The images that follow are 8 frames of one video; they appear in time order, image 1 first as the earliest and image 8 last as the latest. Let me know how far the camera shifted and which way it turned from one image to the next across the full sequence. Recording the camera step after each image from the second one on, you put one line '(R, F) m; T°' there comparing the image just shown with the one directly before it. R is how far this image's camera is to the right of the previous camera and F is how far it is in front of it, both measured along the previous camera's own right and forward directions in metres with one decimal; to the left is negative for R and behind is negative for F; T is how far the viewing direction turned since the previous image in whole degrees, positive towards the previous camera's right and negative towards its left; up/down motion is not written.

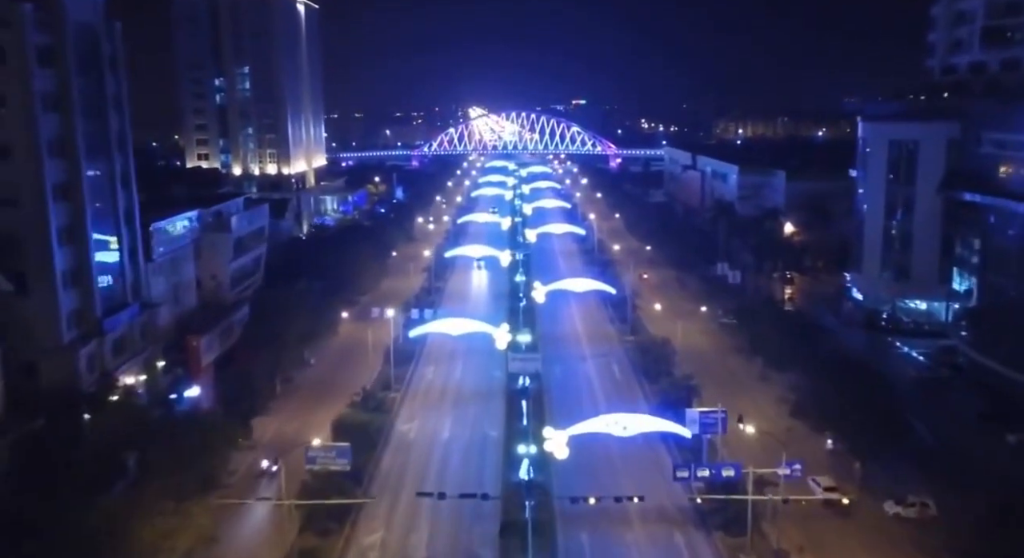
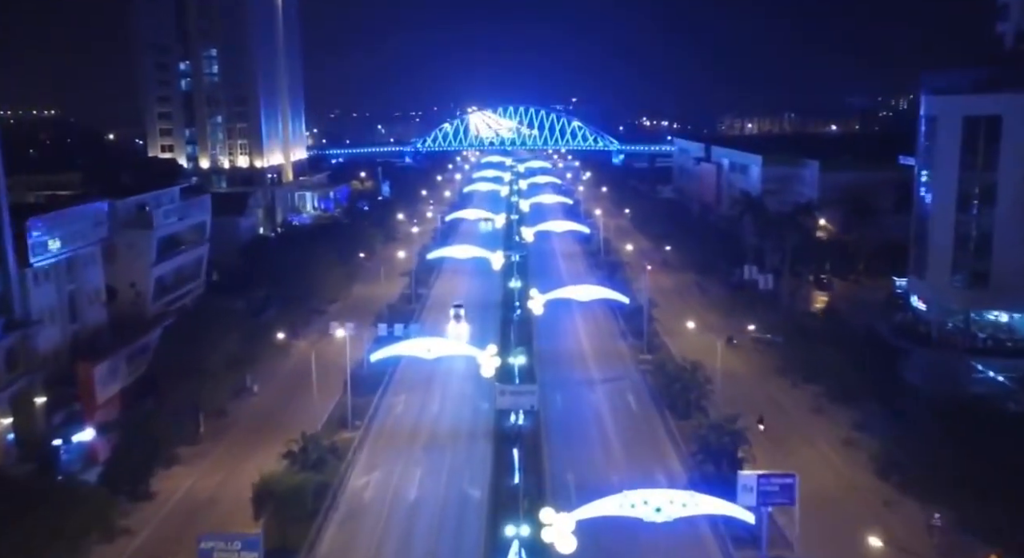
(+0.2, +5.4) m; 0°
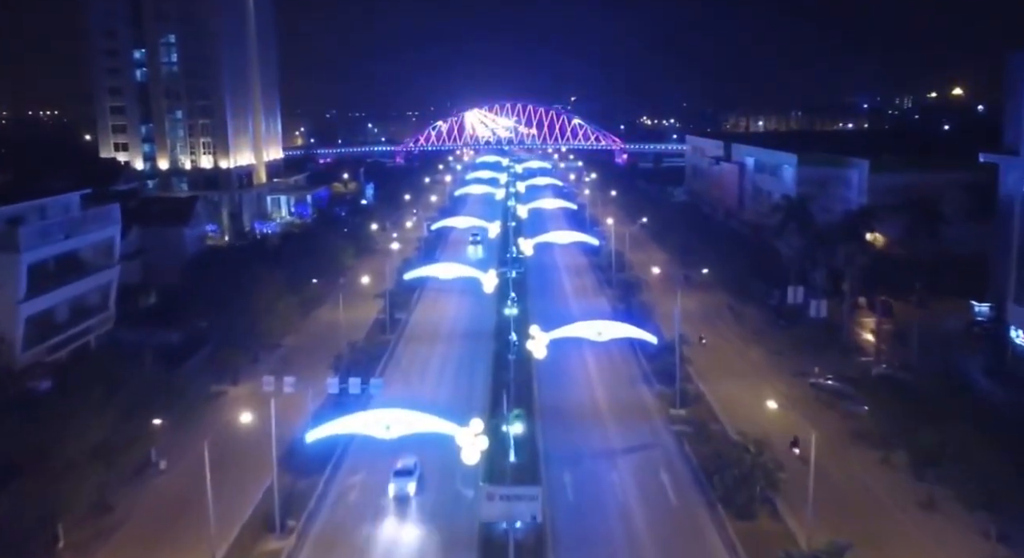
(+0.1, +5.8) m; 0°
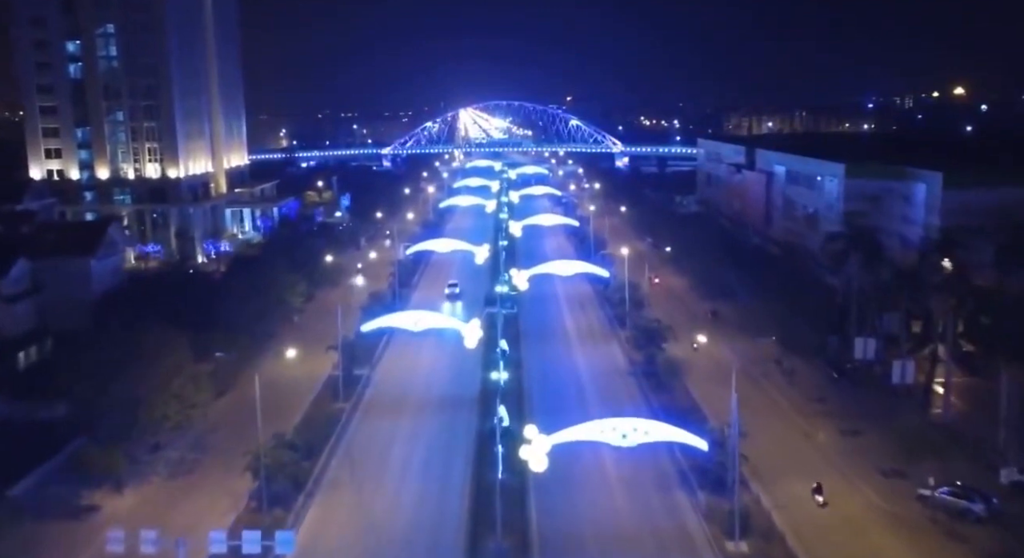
(+0.1, +6.2) m; 0°
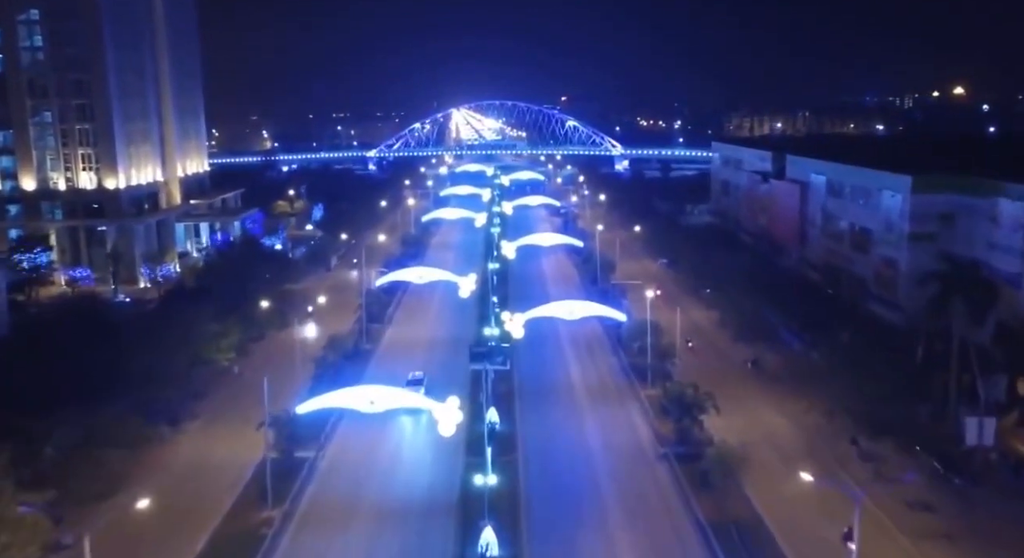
(+0.1, +5.7) m; 0°
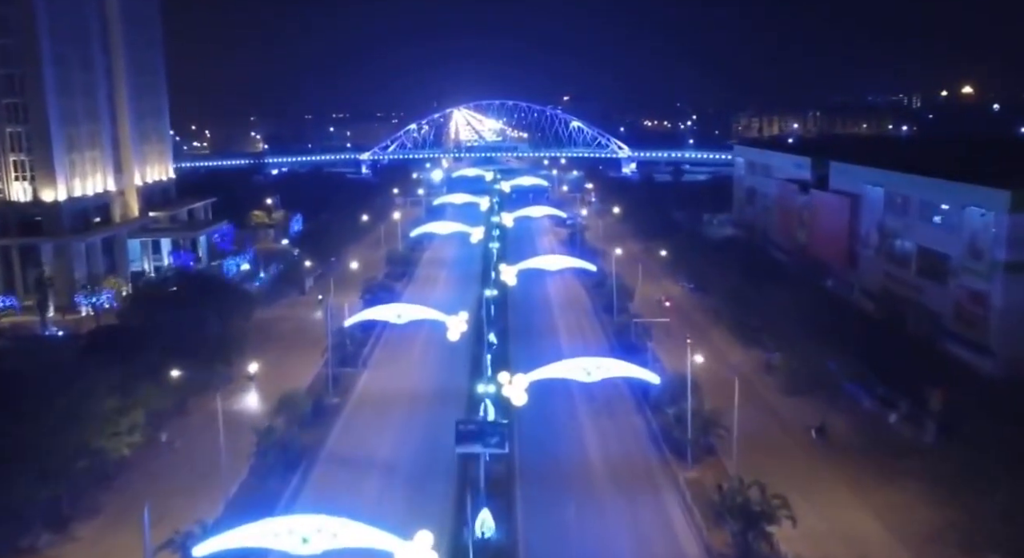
(0.0, +4.9) m; 0°
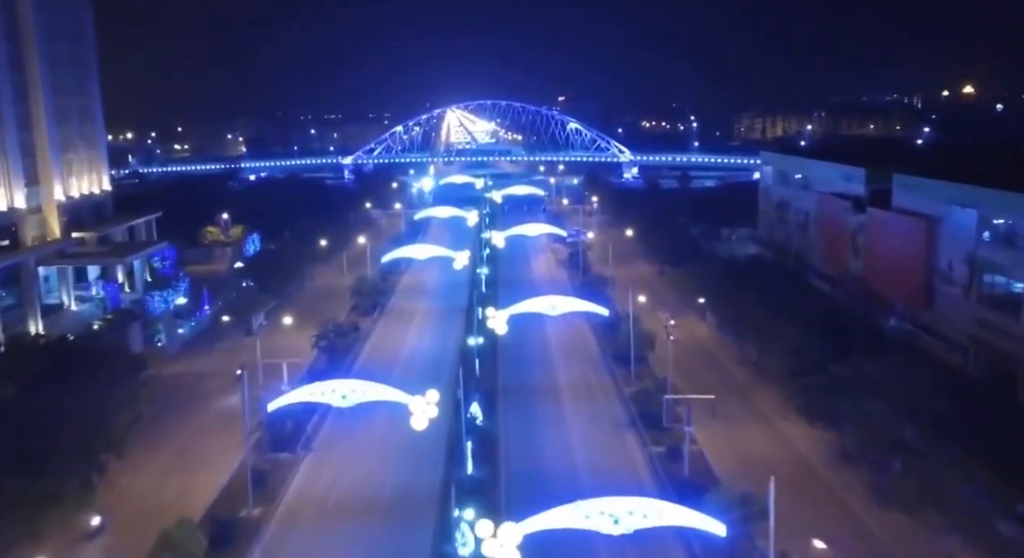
(+0.1, +5.9) m; 0°
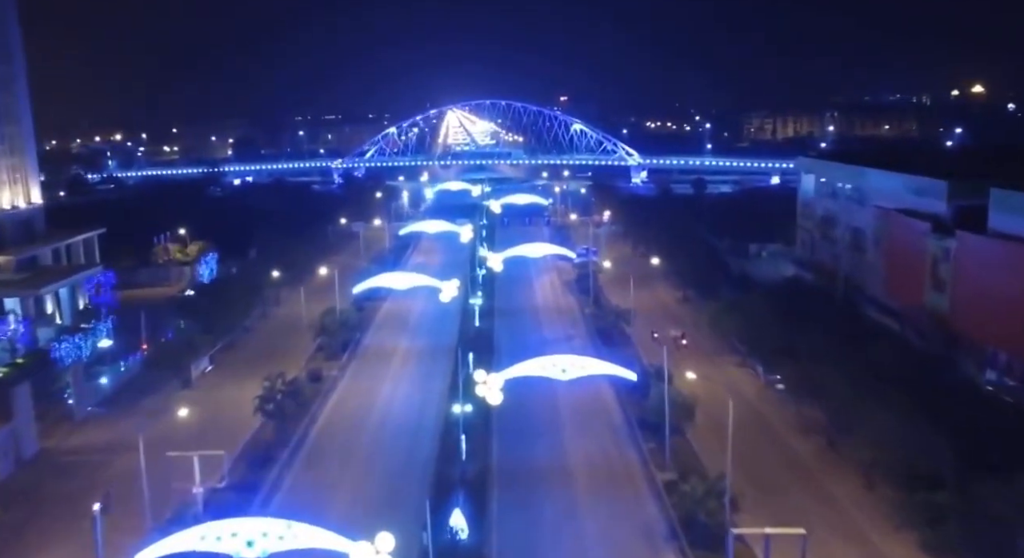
(+0.1, +5.3) m; 0°
